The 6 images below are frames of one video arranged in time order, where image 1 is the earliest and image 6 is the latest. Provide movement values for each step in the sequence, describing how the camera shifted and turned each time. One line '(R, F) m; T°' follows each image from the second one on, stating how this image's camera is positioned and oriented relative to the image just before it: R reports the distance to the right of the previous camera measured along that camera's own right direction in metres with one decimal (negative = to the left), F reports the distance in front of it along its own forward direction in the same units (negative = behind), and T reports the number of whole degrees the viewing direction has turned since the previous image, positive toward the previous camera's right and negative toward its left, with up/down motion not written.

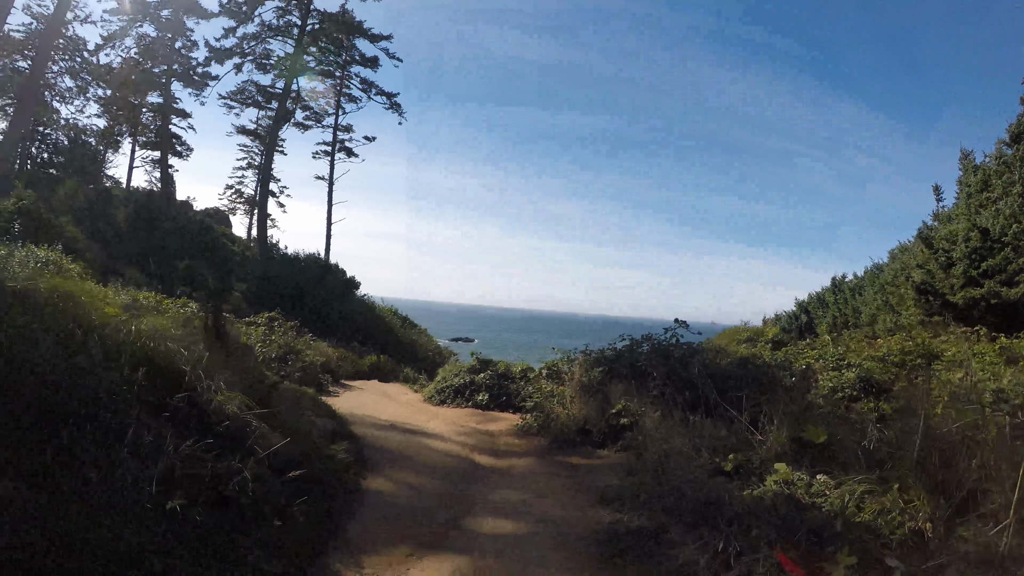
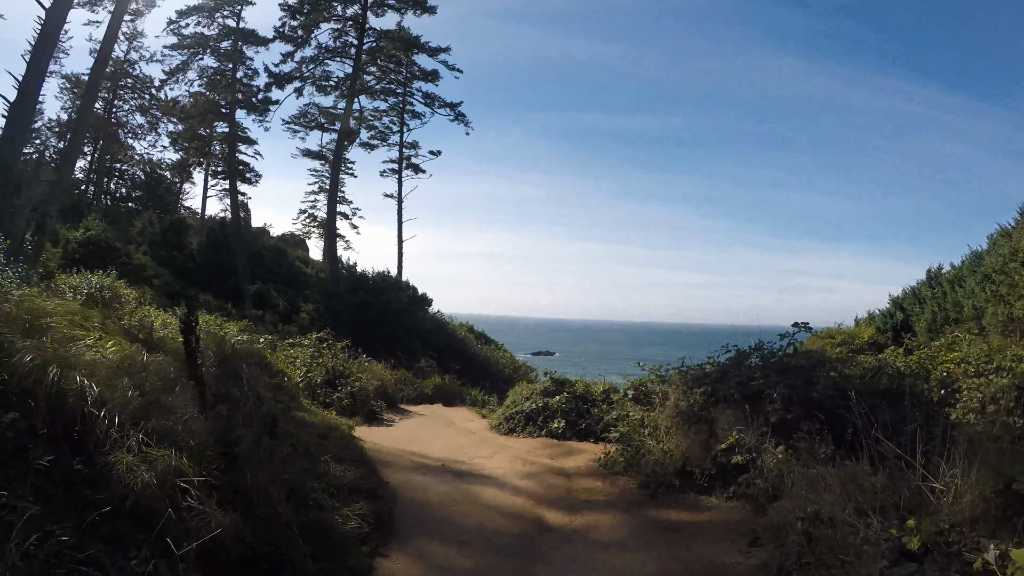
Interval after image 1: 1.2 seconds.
(0.0, +1.4) m; -6°
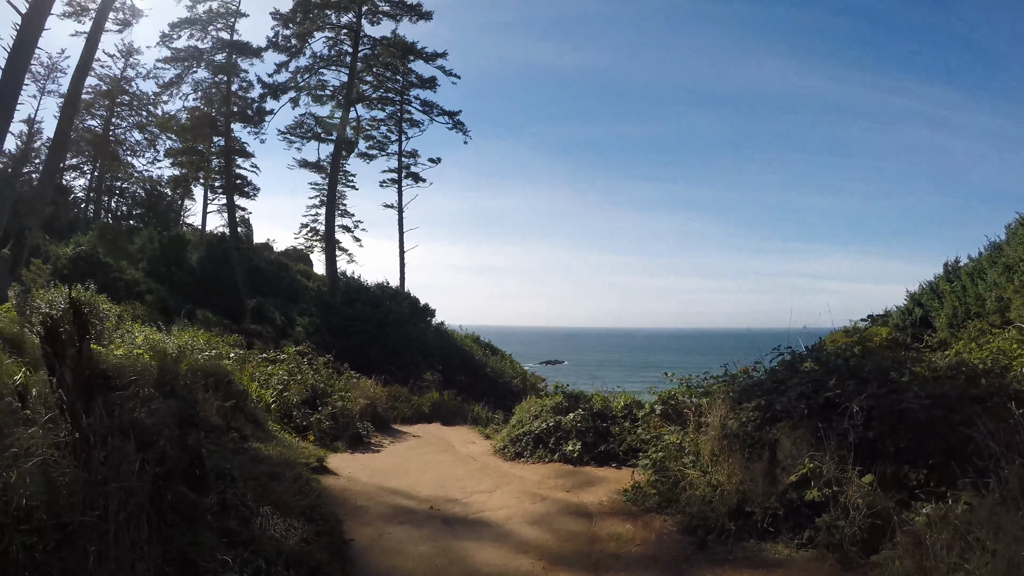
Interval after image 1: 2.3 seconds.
(0.0, +1.2) m; -1°
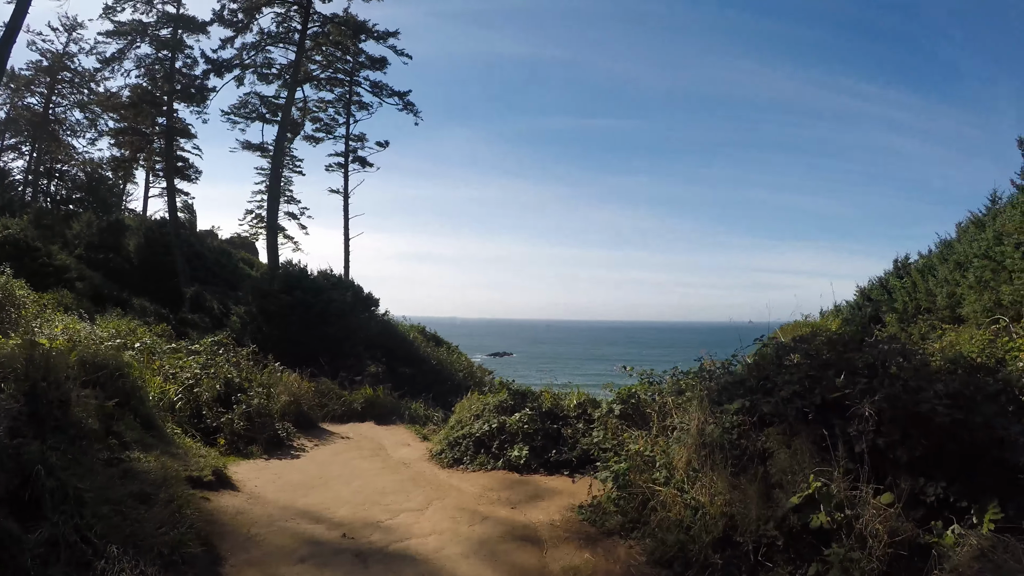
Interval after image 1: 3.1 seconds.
(+0.1, +0.9) m; +4°
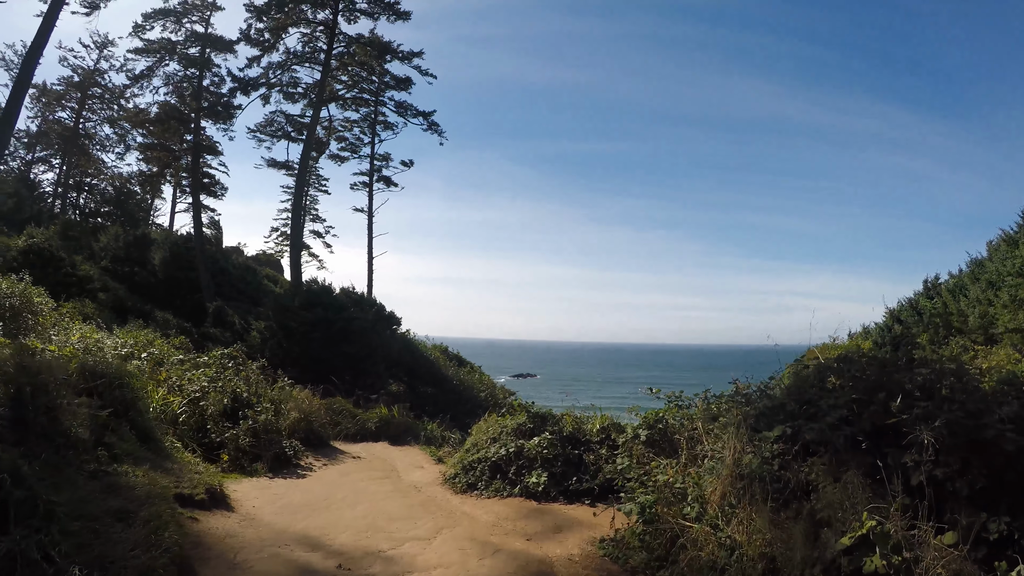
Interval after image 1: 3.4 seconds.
(0.0, +0.3) m; -2°
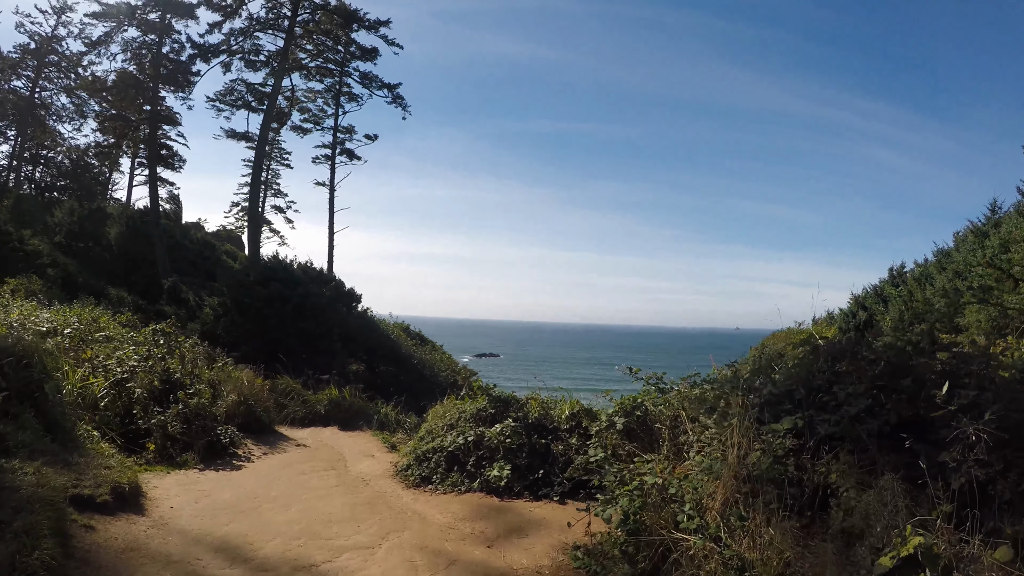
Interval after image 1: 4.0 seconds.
(0.0, +0.6) m; +3°
